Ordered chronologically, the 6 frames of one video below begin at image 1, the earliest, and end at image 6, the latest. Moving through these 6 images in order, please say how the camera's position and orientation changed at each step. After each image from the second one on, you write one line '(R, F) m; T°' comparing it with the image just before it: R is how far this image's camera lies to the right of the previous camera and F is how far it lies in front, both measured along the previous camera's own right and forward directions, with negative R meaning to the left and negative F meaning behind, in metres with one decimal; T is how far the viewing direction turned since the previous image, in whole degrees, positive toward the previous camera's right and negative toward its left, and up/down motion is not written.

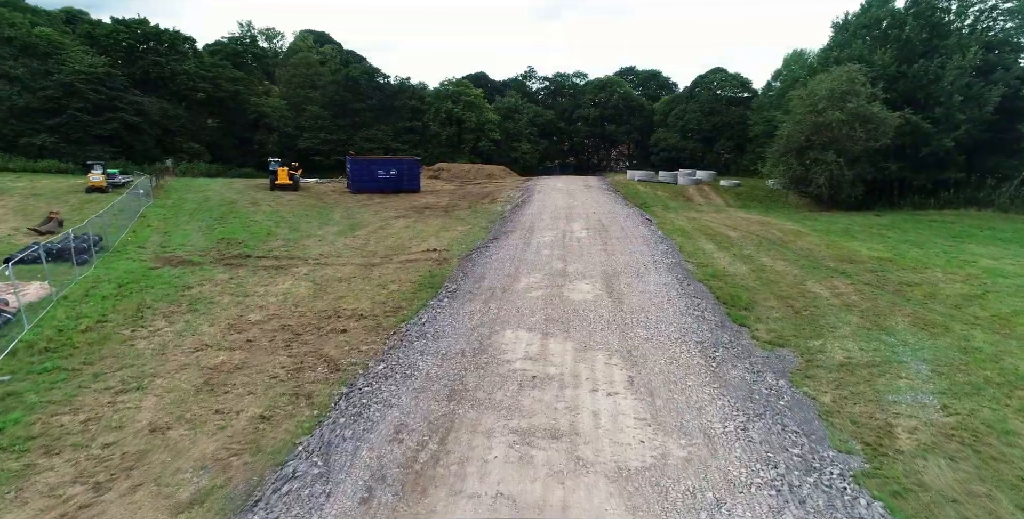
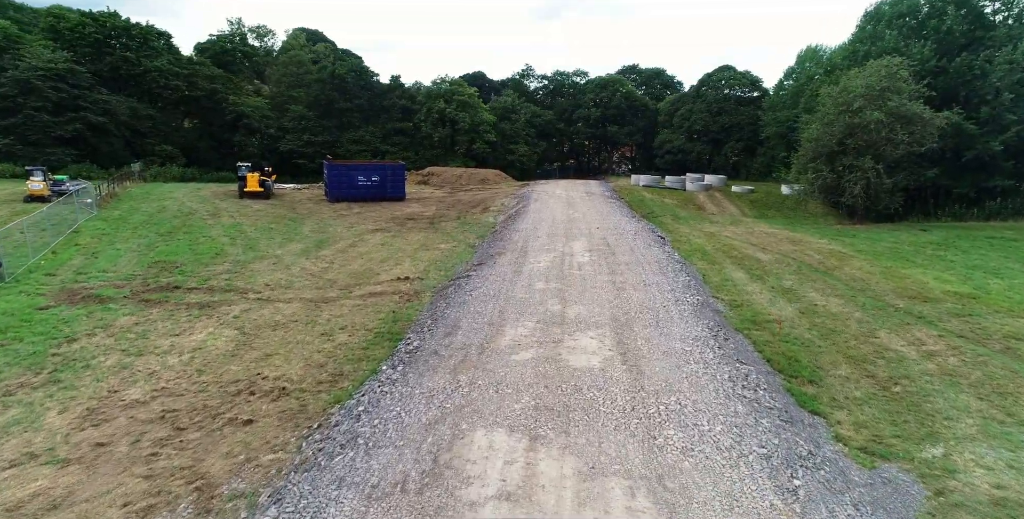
(+0.3, +2.7) m; 0°
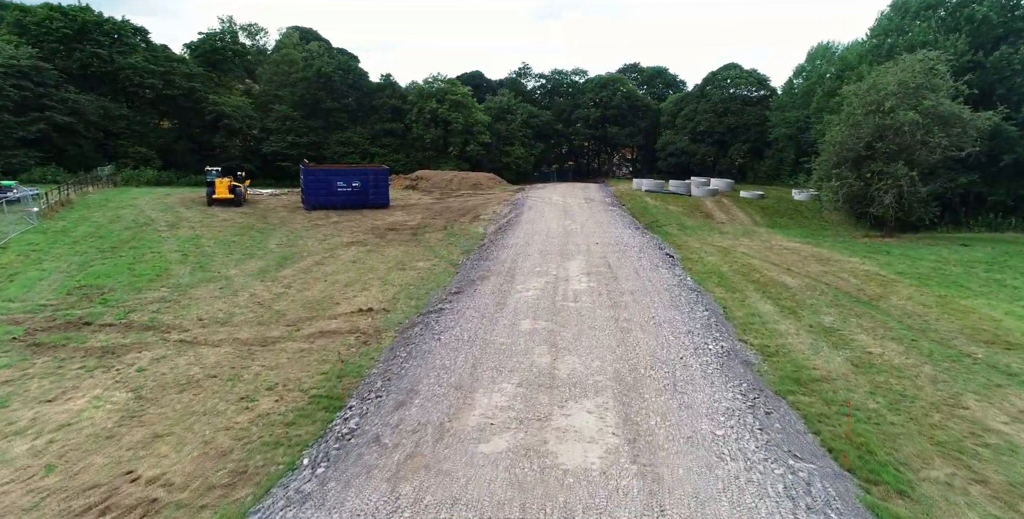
(+0.4, +2.1) m; 0°
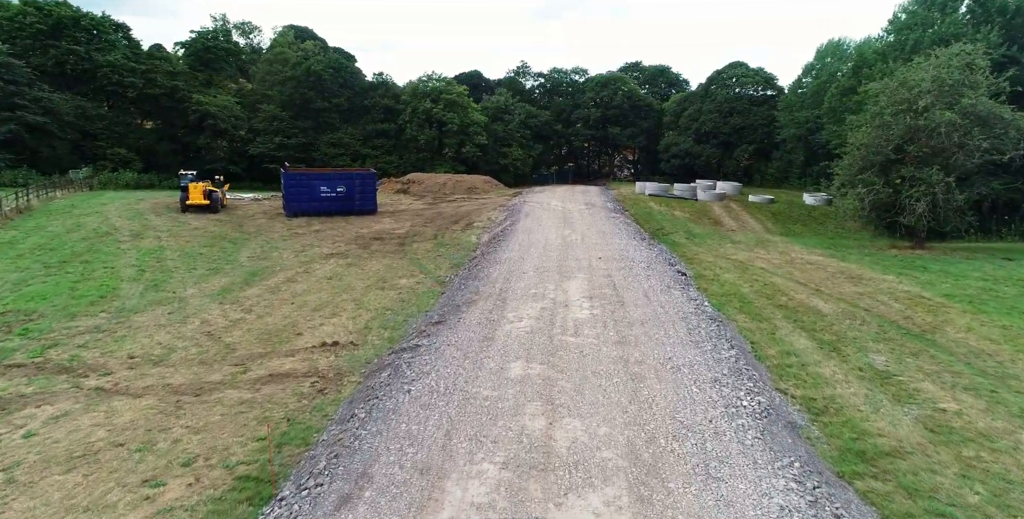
(+0.2, +1.7) m; 0°
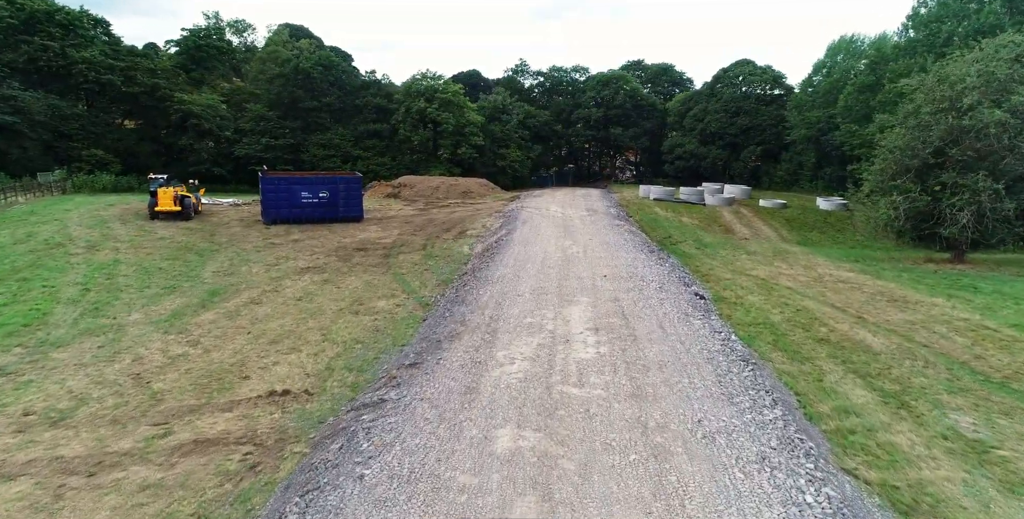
(+0.2, +1.7) m; 0°
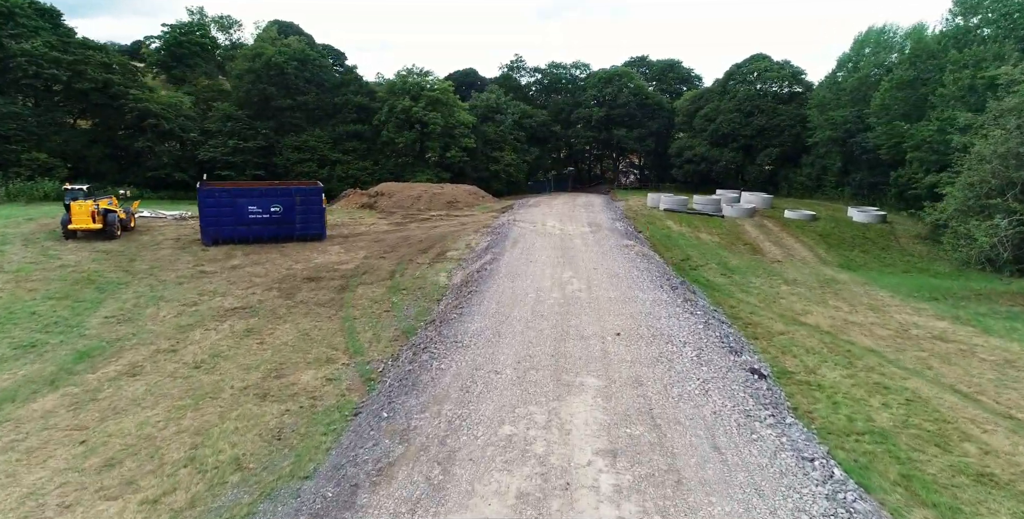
(+0.4, +3.6) m; 0°
